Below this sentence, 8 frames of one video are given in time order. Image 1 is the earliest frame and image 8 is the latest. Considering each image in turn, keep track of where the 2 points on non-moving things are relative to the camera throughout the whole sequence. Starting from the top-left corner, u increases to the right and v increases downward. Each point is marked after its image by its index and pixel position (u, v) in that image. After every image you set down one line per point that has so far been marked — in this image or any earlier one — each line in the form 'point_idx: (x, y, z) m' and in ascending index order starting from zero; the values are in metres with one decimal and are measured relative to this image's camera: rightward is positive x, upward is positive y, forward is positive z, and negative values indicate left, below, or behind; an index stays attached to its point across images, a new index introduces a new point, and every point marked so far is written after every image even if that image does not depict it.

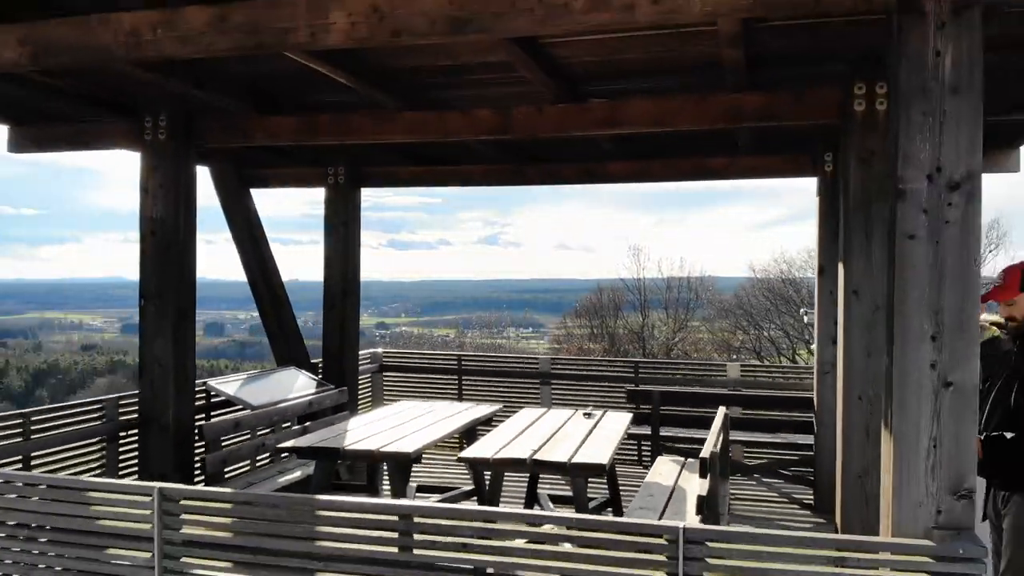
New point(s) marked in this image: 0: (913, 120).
0: (+1.0, +0.4, +1.9) m
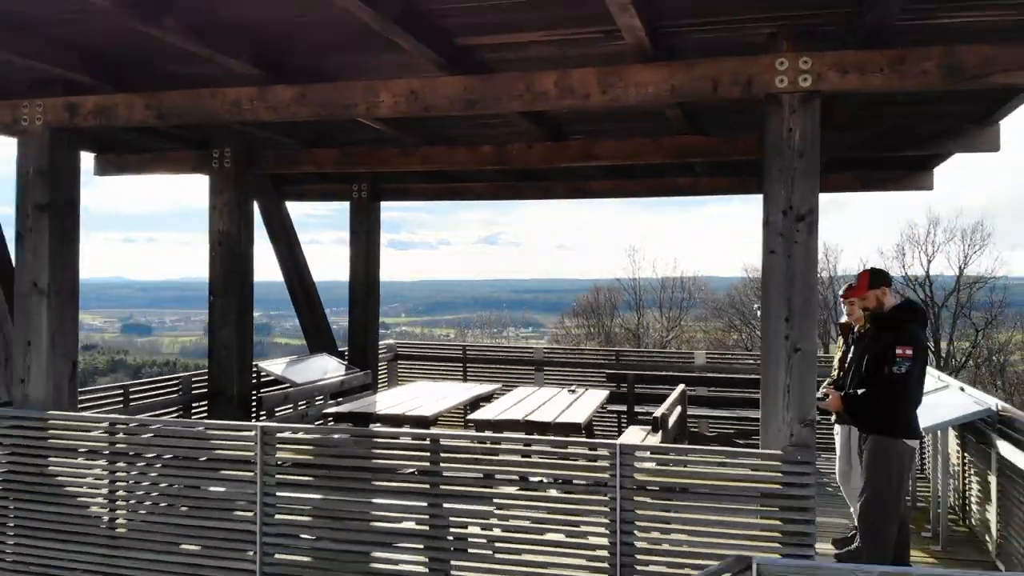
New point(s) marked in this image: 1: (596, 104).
0: (+1.0, +0.4, +2.8) m
1: (+0.3, +0.7, +3.0) m
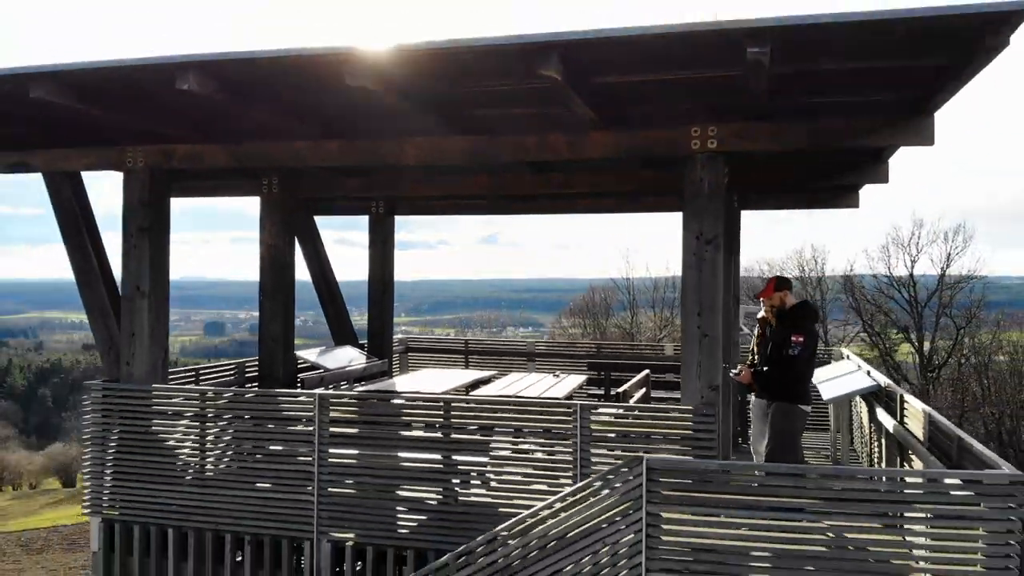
0: (+0.9, +0.4, +3.9) m
1: (+0.3, +0.7, +4.1) m
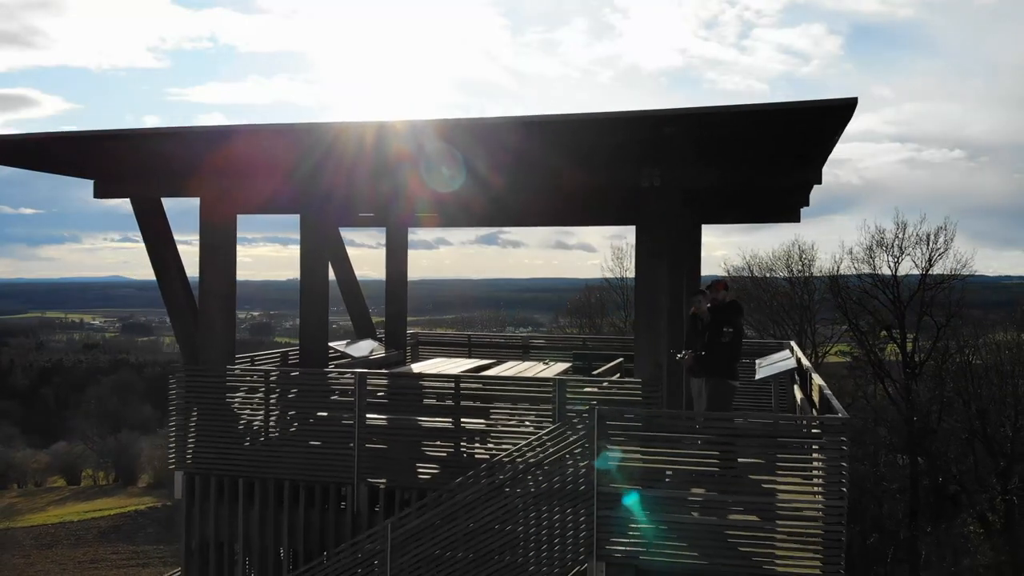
0: (+0.9, +0.4, +5.2) m
1: (+0.2, +0.7, +5.4) m
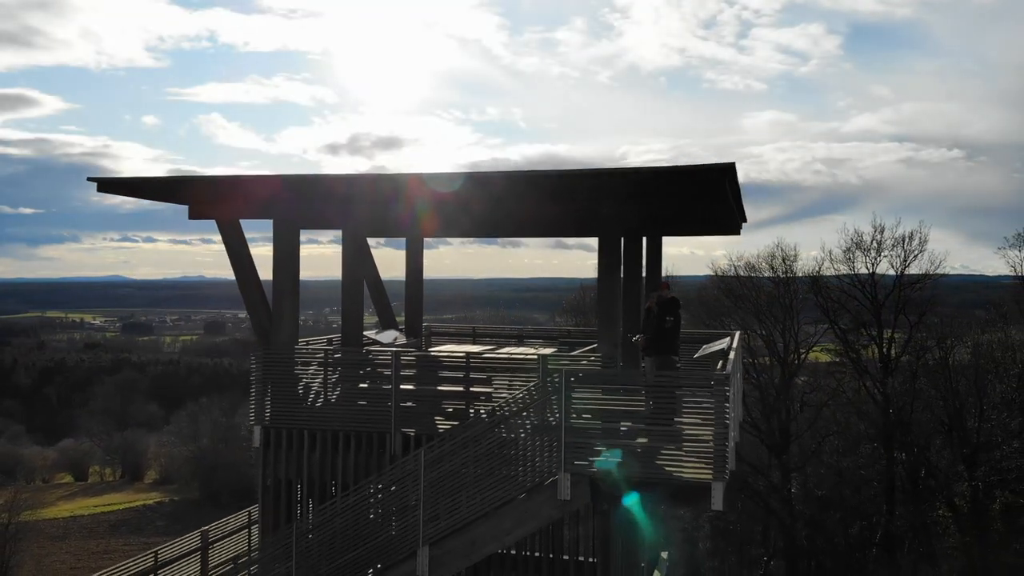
0: (+0.8, +0.4, +7.2) m
1: (+0.2, +0.7, +7.4) m
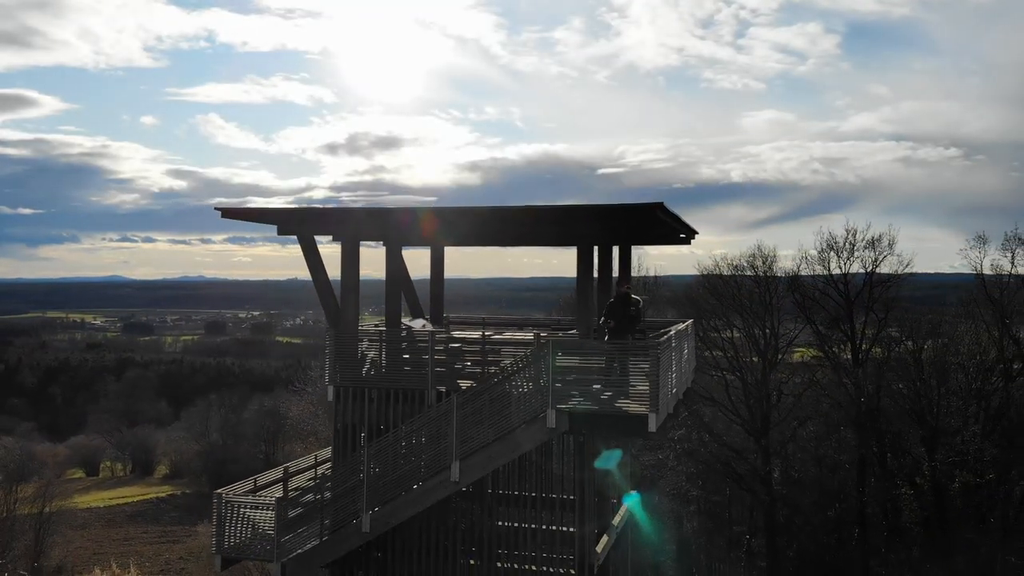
0: (+0.9, +0.4, +10.2) m
1: (+0.2, +0.7, +10.4) m
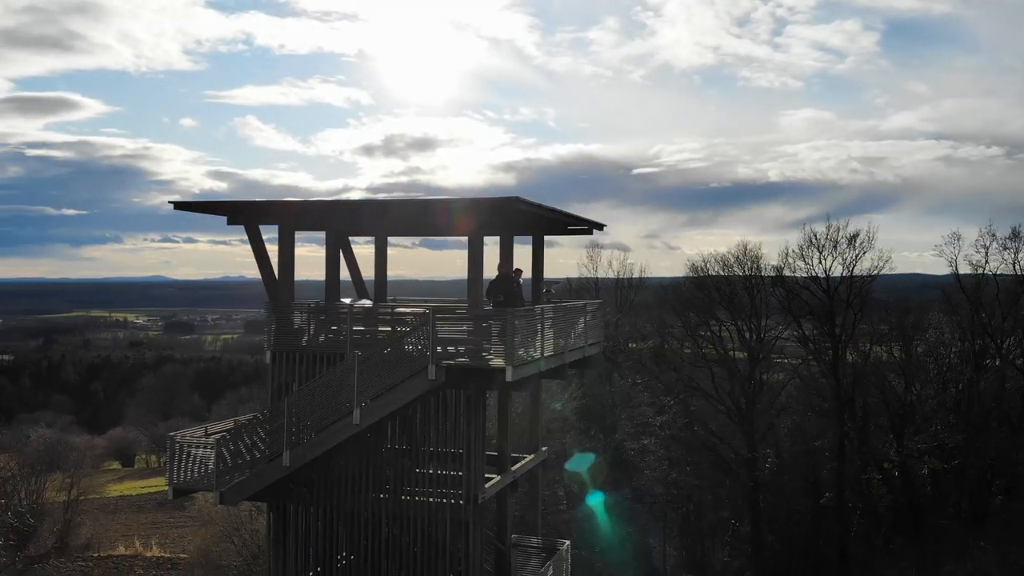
0: (+1.4, +0.4, +9.4) m
1: (+0.8, +0.7, +9.6) m
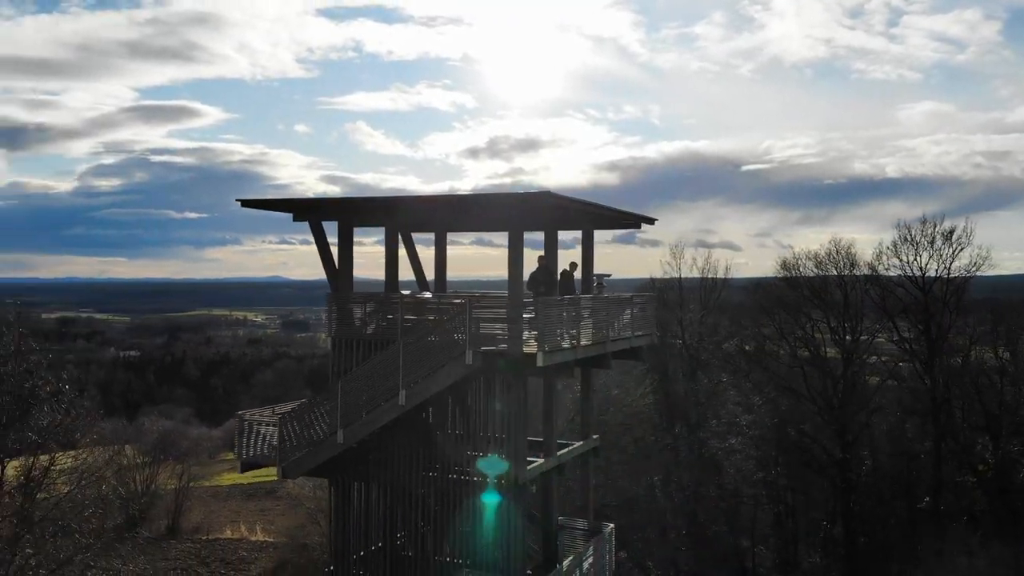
0: (-0.1, +0.8, +11.6) m
1: (-0.8, +1.1, +11.8) m
